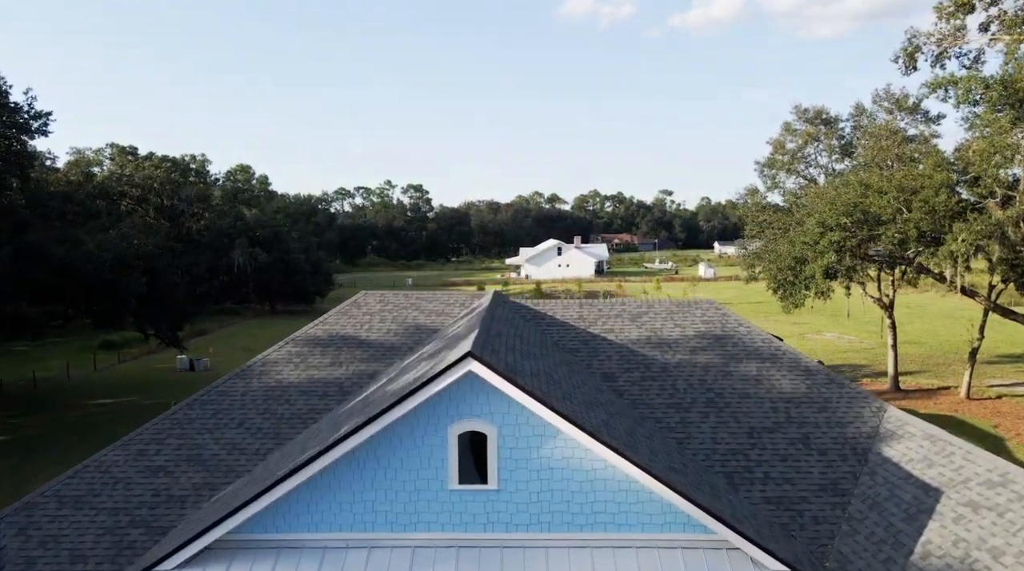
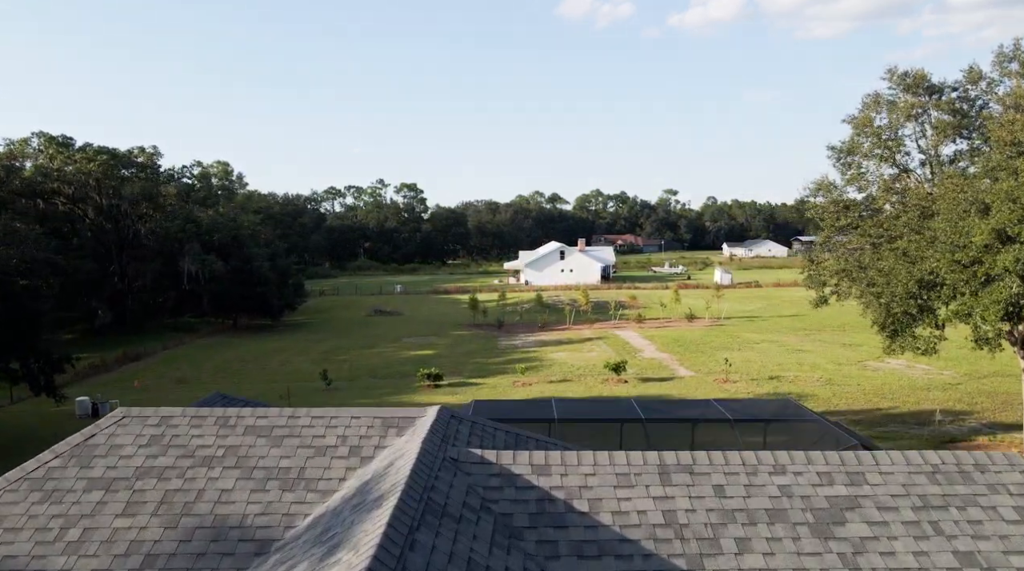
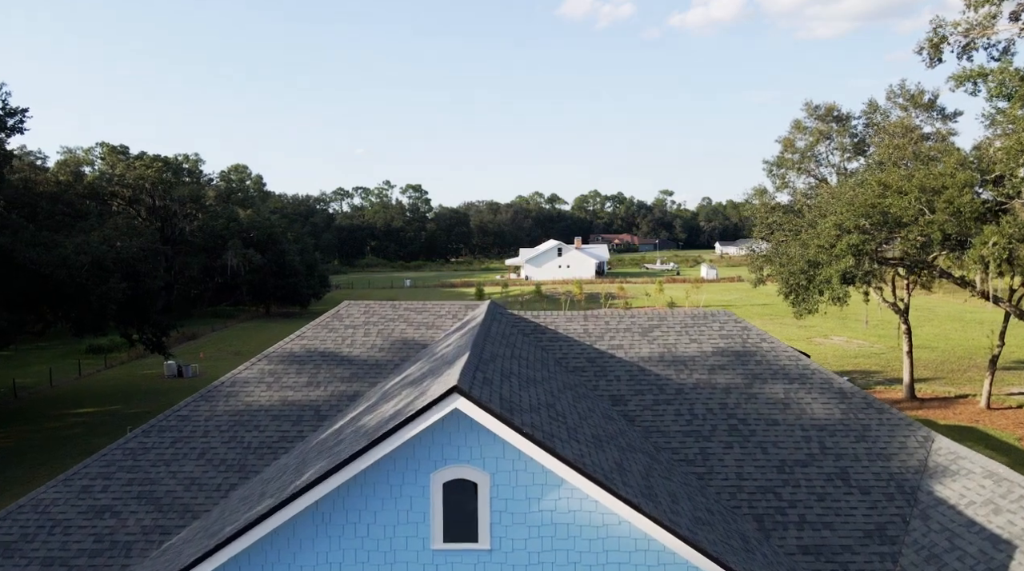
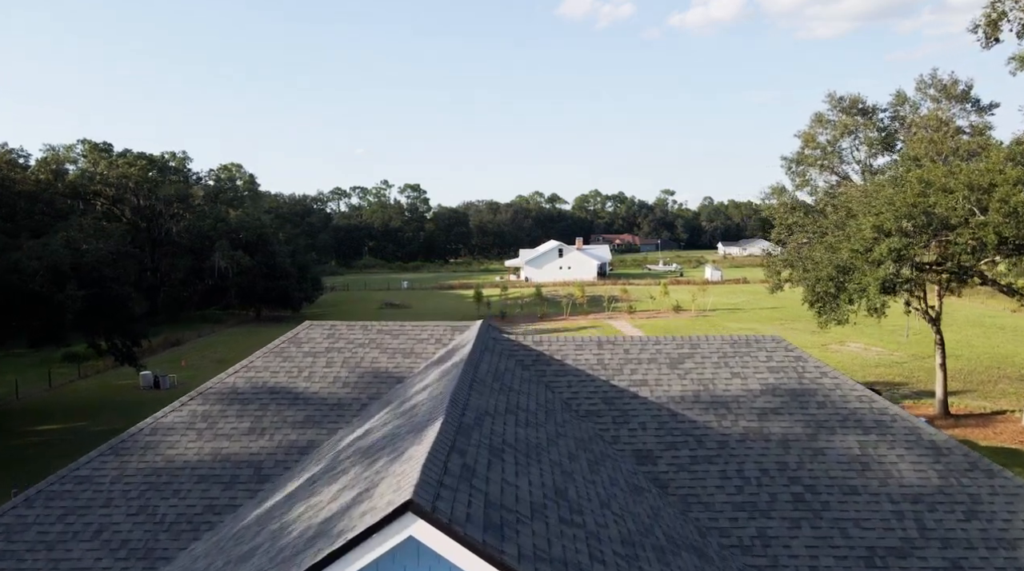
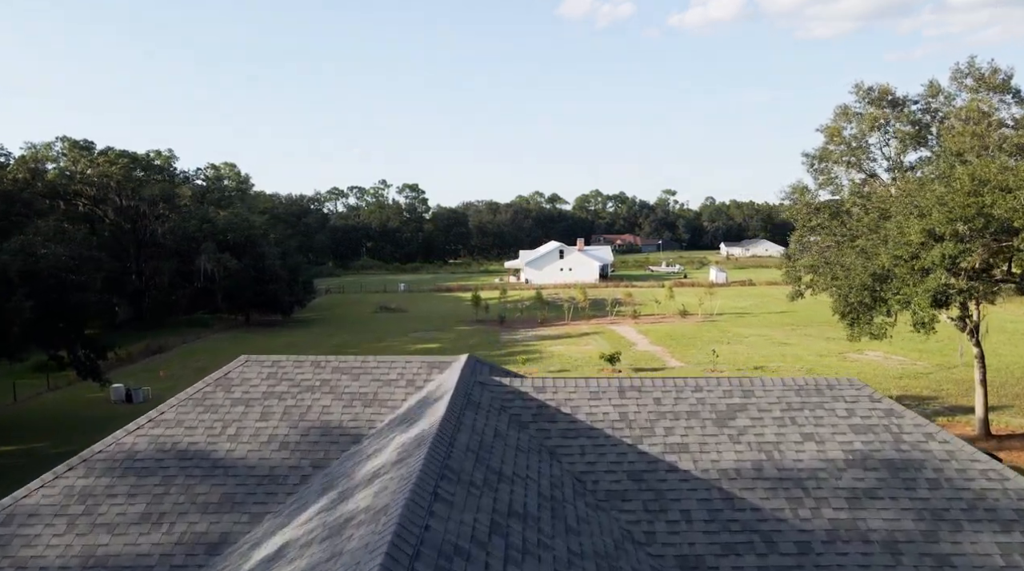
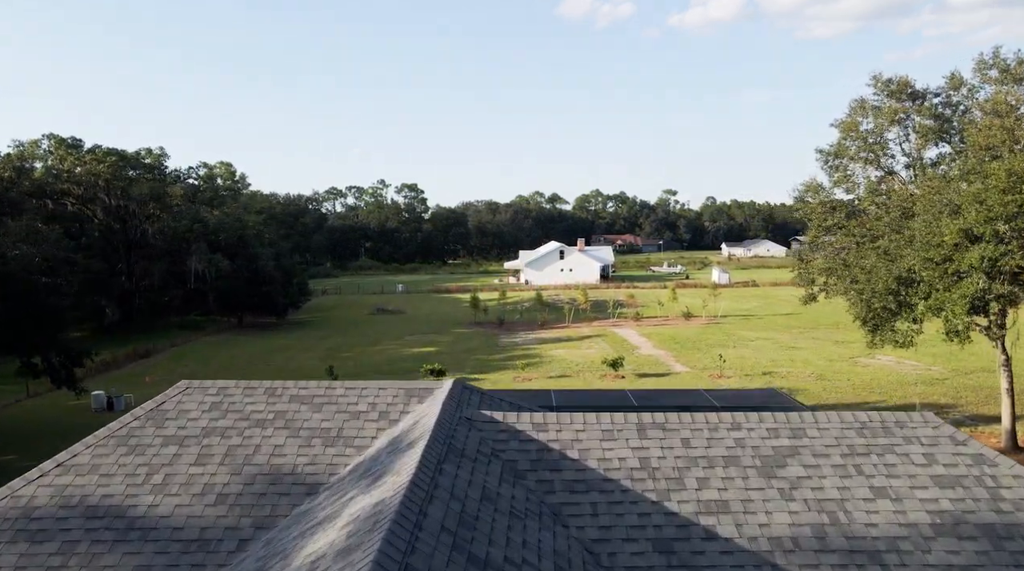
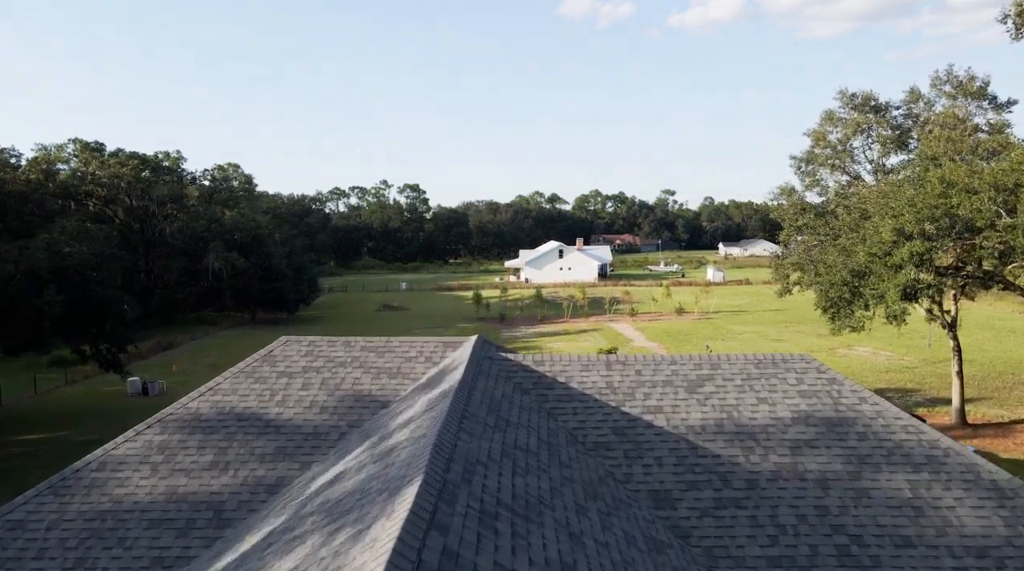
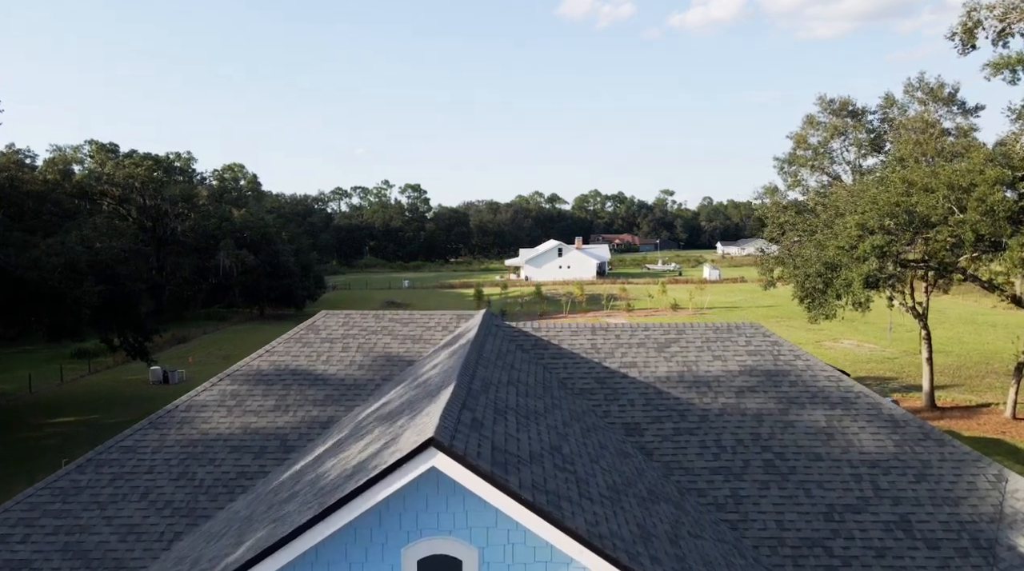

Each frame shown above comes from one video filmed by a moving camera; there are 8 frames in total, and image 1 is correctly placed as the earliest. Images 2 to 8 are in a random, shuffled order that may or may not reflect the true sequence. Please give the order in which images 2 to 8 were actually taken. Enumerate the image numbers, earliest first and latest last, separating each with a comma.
3, 8, 4, 7, 5, 6, 2
